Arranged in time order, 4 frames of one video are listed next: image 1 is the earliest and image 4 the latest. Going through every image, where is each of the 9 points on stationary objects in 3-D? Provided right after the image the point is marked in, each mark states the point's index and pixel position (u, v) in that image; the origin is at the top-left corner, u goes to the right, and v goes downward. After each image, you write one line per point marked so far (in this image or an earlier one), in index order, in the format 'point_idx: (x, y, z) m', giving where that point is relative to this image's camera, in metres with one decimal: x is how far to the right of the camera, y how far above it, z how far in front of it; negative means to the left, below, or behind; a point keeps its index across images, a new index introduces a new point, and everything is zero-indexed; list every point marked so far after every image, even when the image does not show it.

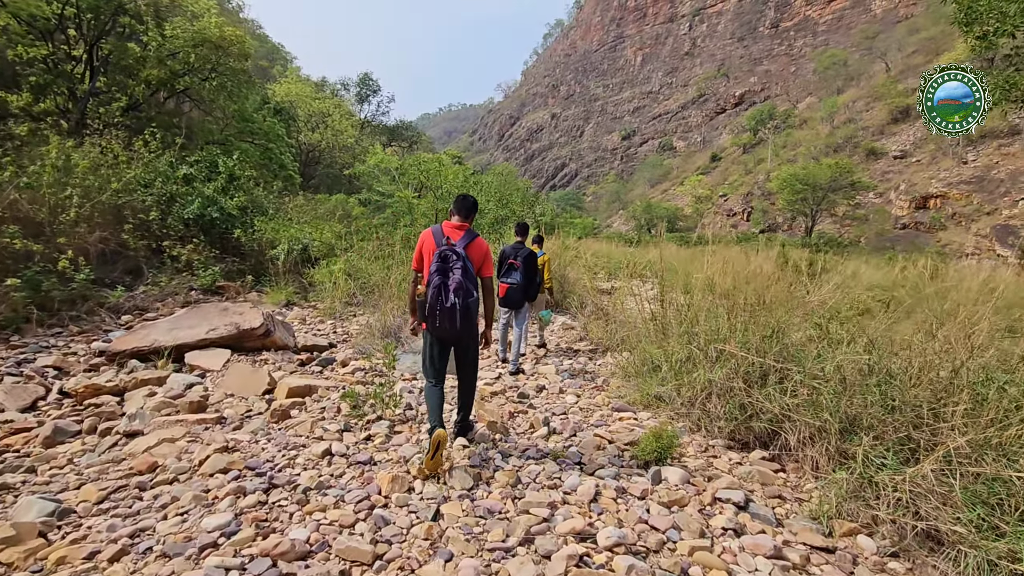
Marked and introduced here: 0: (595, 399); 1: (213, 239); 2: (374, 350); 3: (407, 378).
0: (+0.6, -0.8, +3.6) m
1: (-5.1, +0.8, +8.6) m
2: (-1.2, -0.6, +4.4) m
3: (-0.8, -0.7, +3.8) m
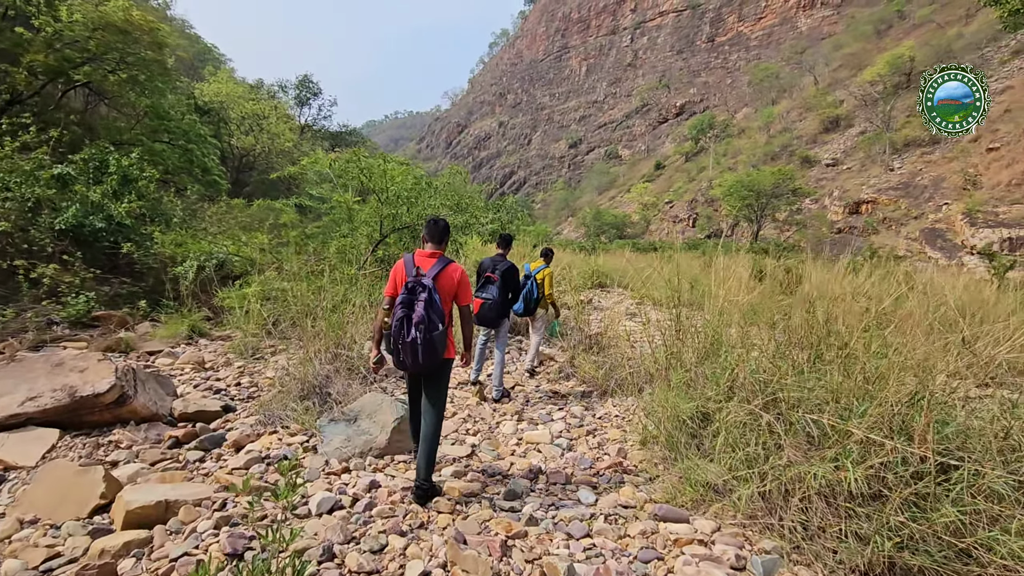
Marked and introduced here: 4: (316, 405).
0: (+0.5, -1.0, +2.4) m
1: (-5.6, +0.5, +6.8) m
2: (-1.4, -0.8, +3.1) m
3: (-0.9, -0.9, +2.5) m
4: (-1.3, -0.8, +3.3) m
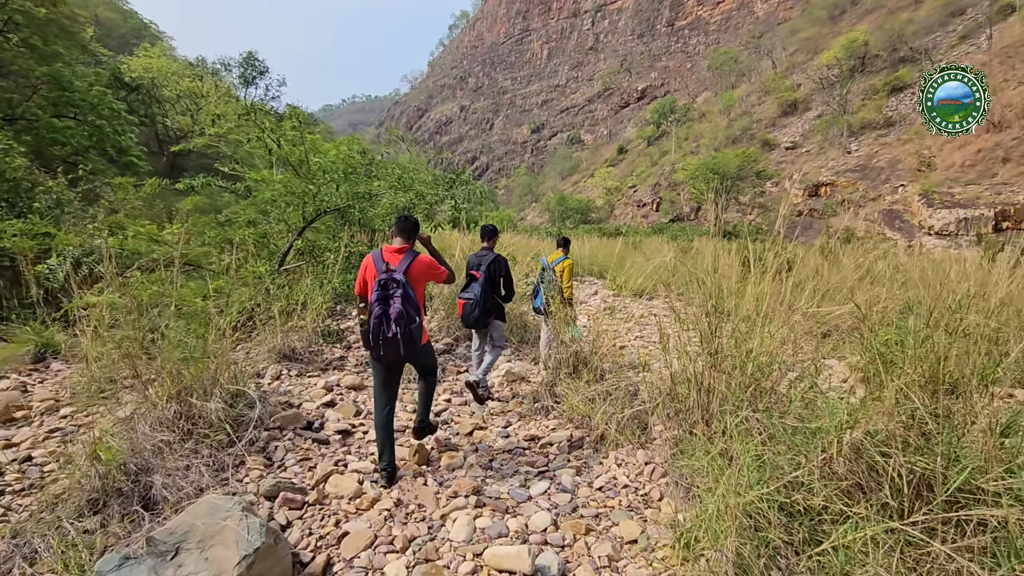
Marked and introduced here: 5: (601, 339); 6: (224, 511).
0: (+0.4, -1.1, +1.2) m
1: (-6.1, +0.4, +5.1) m
2: (-1.5, -0.9, +1.7) m
3: (-1.0, -1.0, +1.1) m
4: (-1.5, -0.8, +1.9) m
5: (+0.7, -0.4, +3.7) m
6: (-1.0, -0.7, +1.7) m
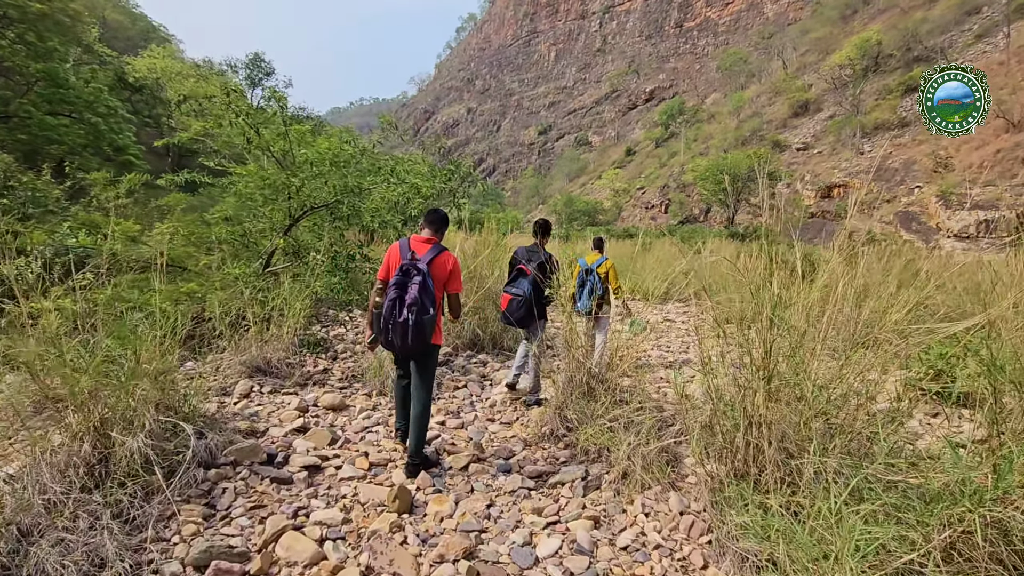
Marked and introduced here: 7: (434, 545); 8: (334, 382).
0: (+0.4, -1.1, +0.7) m
1: (-6.0, +0.4, +4.7) m
2: (-1.5, -0.9, +1.2) m
3: (-1.0, -1.0, +0.6) m
4: (-1.5, -0.9, +1.4) m
5: (+0.7, -0.4, +3.2) m
6: (-1.0, -0.8, +1.2) m
7: (-0.3, -1.0, +1.9) m
8: (-1.3, -0.7, +3.6) m
